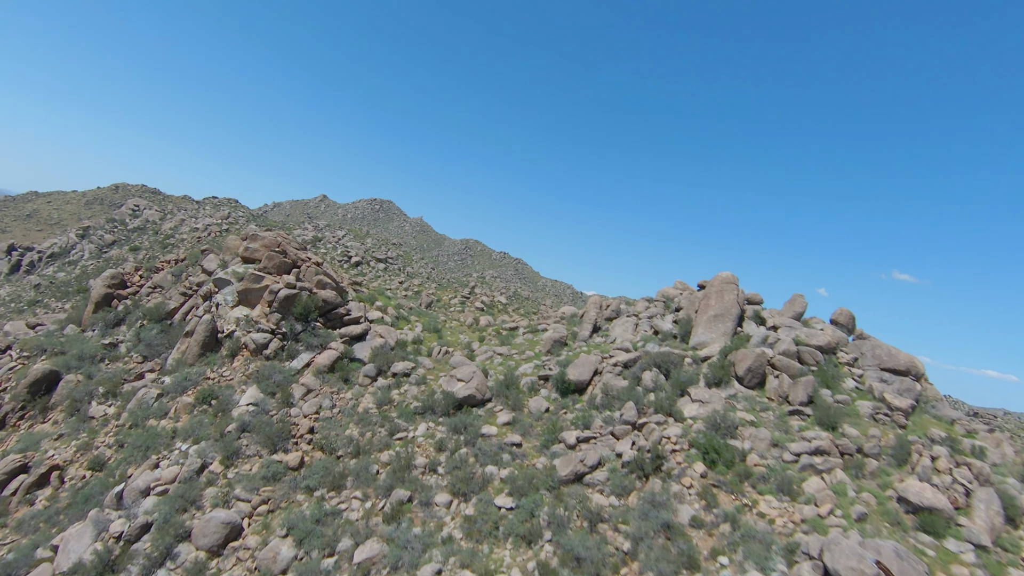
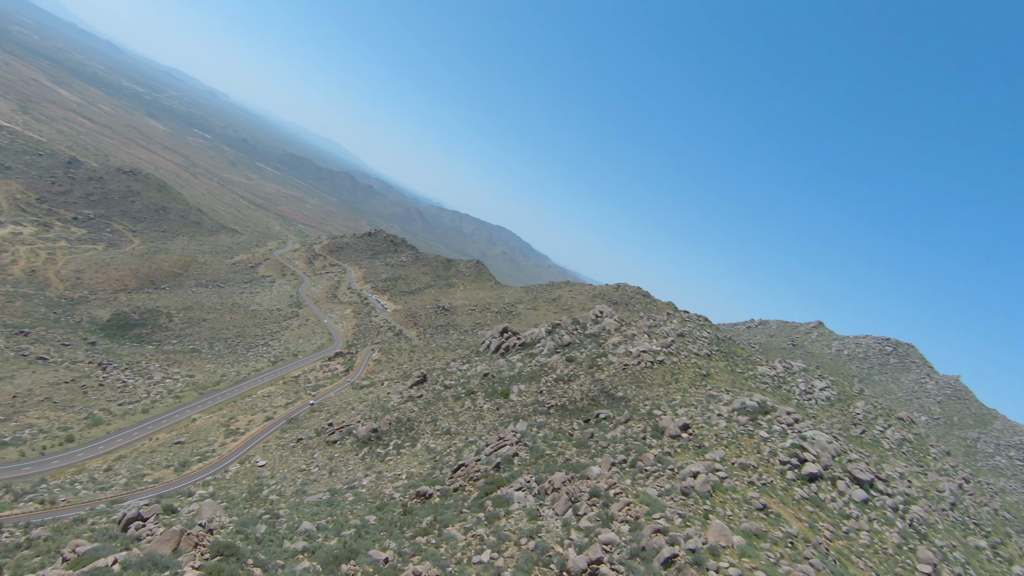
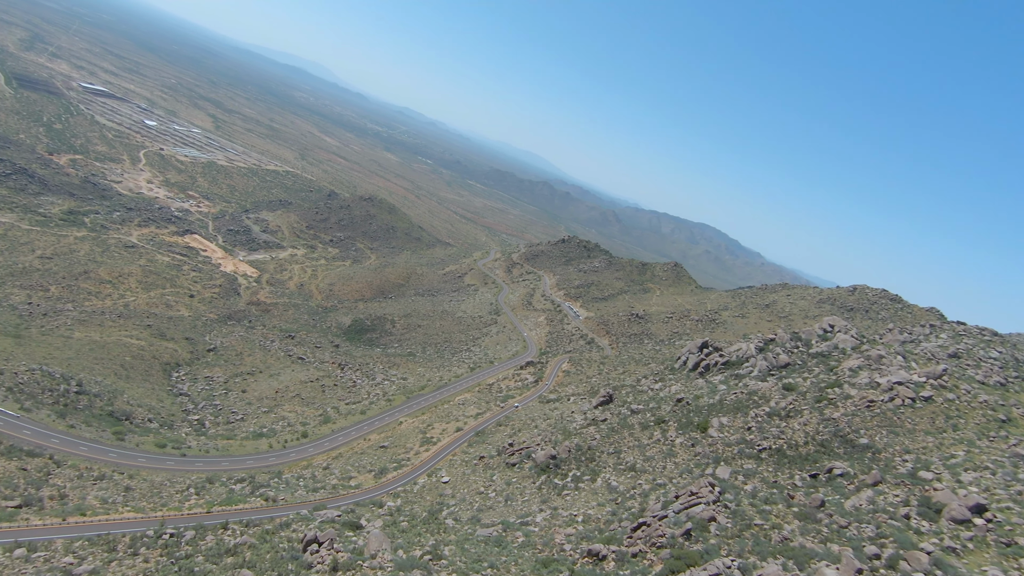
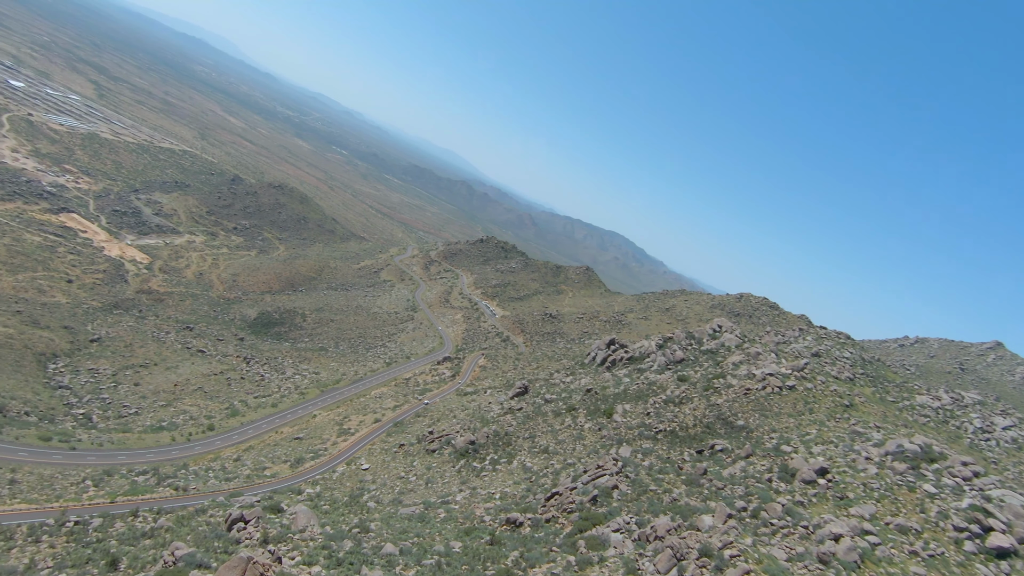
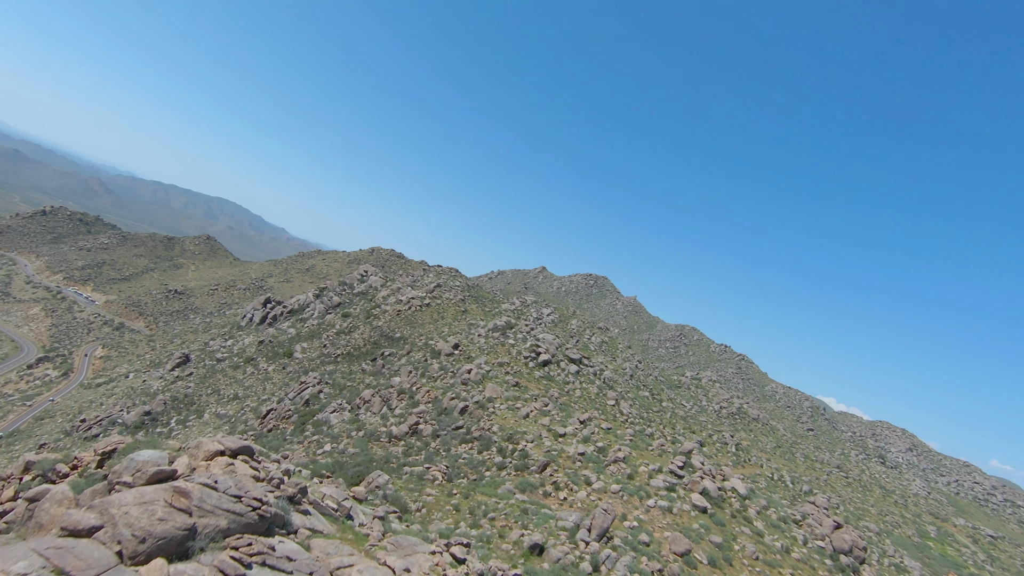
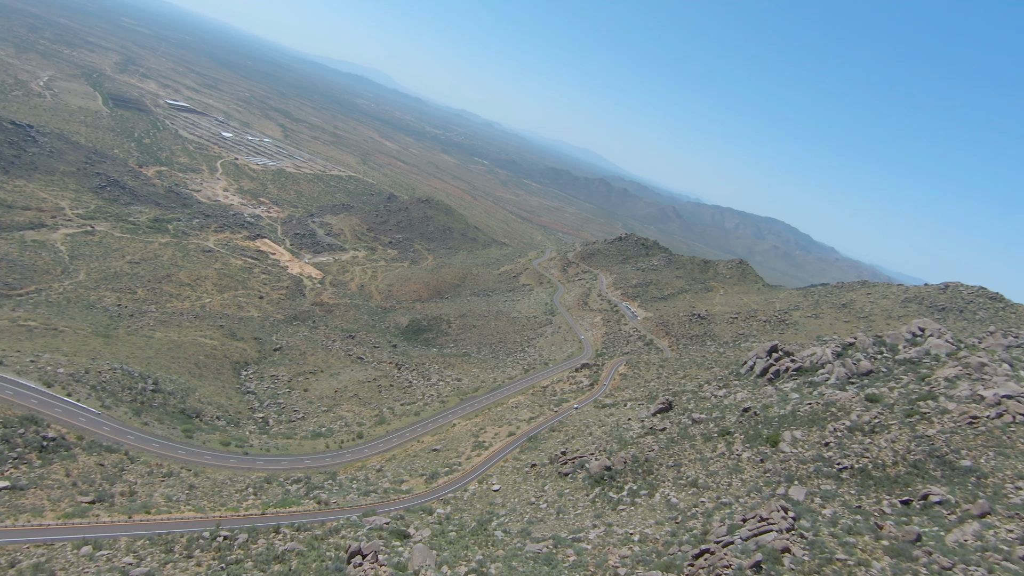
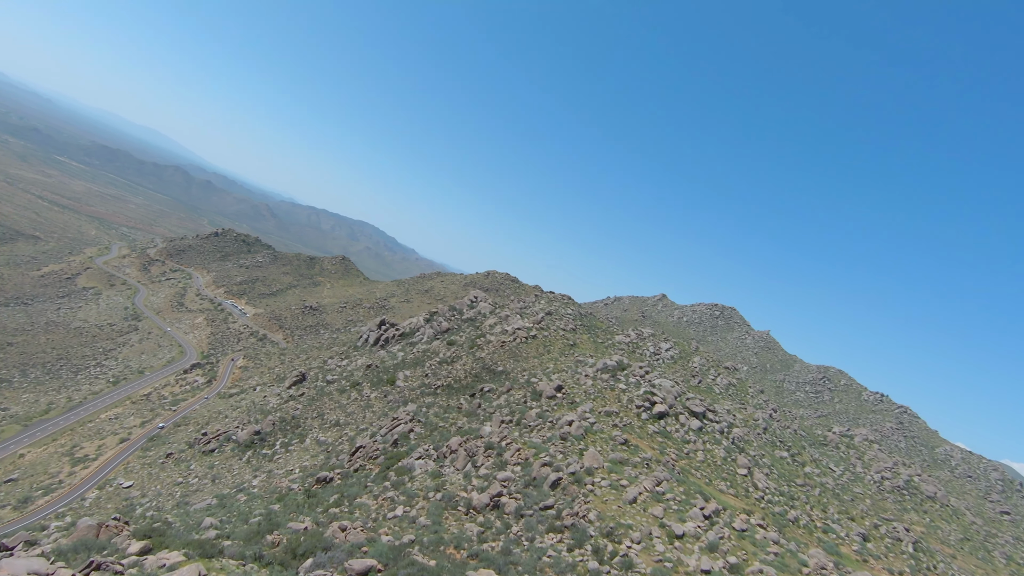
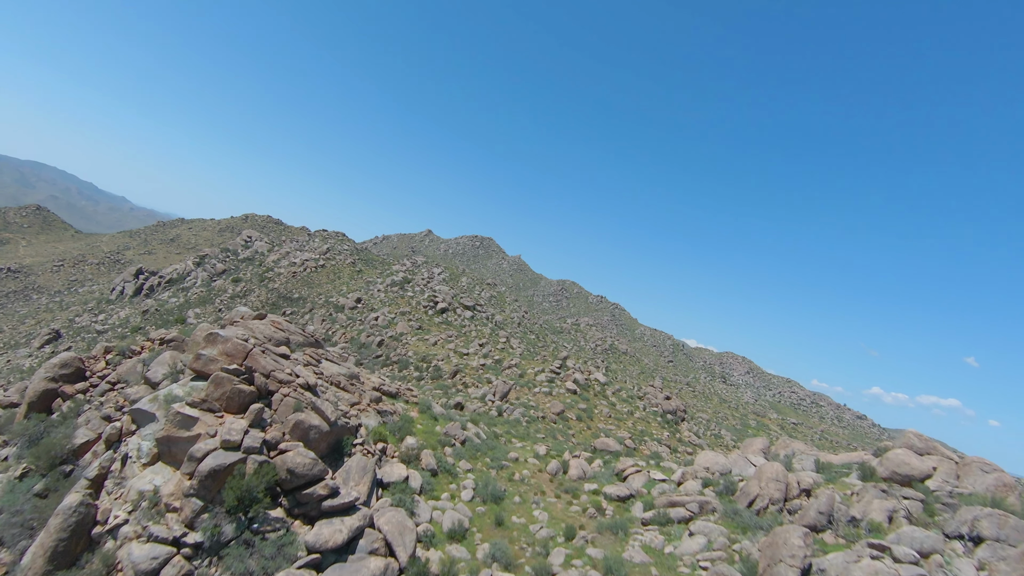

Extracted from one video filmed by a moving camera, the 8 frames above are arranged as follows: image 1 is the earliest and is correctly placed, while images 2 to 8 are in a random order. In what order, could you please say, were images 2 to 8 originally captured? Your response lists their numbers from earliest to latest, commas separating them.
8, 5, 7, 2, 4, 3, 6
